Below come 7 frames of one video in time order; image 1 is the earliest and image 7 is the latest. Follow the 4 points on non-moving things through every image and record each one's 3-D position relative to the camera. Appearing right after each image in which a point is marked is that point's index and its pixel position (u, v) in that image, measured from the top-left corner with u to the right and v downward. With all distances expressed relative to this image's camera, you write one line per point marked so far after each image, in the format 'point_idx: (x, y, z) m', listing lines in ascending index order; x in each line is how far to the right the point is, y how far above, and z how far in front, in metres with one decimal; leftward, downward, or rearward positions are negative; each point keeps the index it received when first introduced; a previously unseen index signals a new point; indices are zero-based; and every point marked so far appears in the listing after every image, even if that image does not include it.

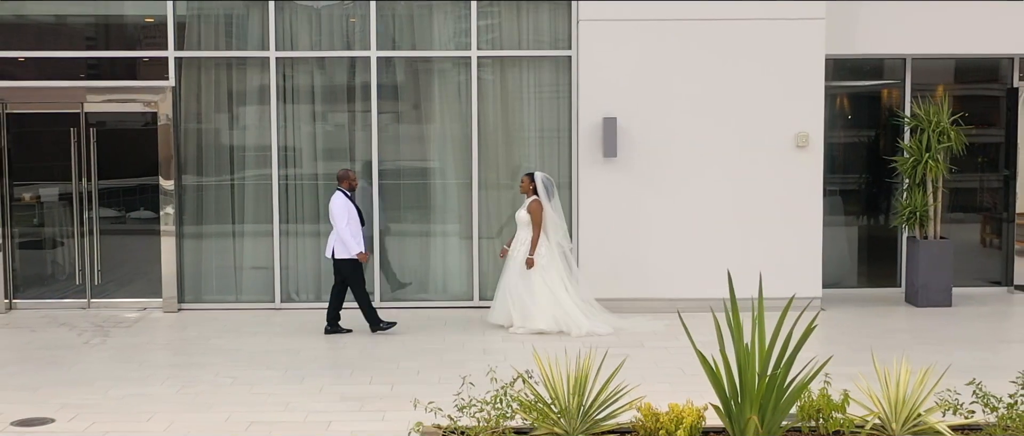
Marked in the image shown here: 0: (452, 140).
0: (-0.4, +0.5, +10.0) m
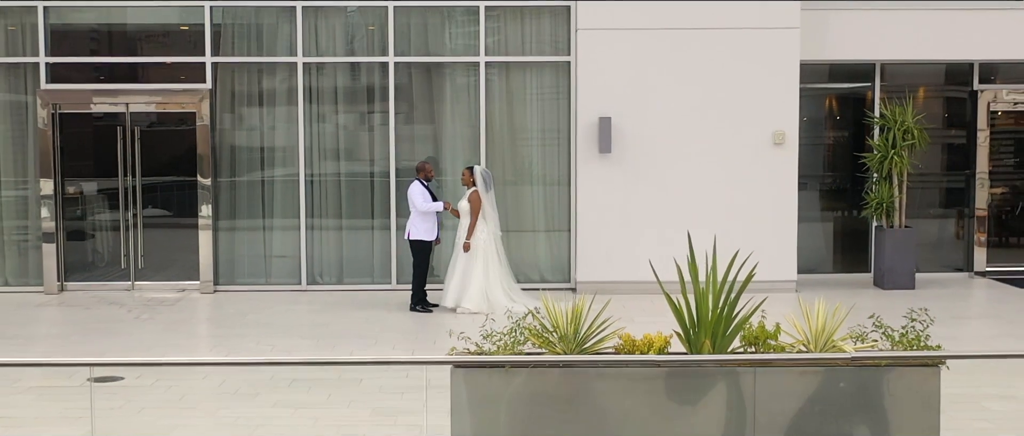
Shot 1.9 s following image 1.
0: (-0.4, +0.6, +10.9) m
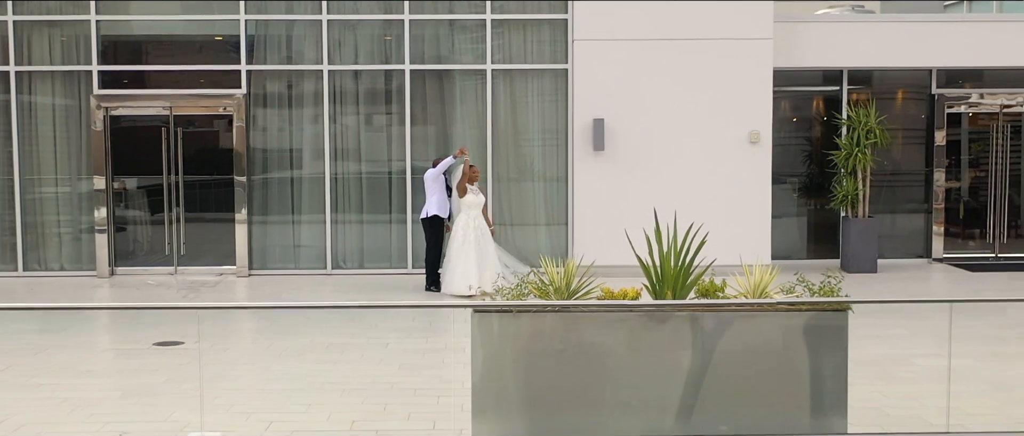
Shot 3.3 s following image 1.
0: (-0.4, +0.7, +12.1) m
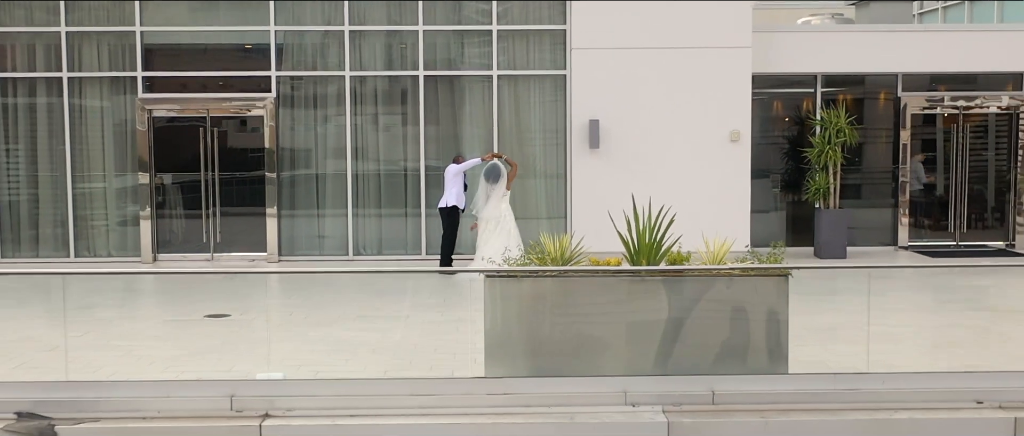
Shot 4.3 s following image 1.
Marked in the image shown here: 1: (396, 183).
0: (-0.3, +0.8, +13.3) m
1: (-1.1, +0.3, +13.5) m
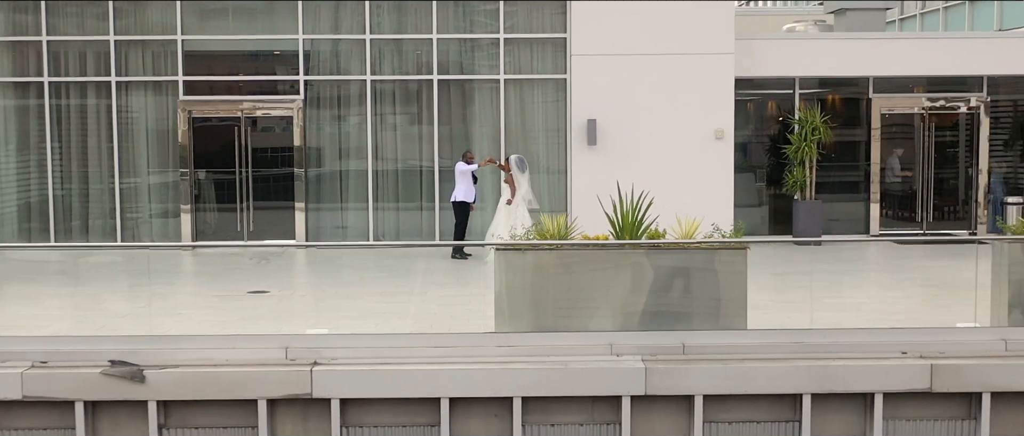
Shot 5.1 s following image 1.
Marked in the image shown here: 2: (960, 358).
0: (-0.3, +0.8, +14.6) m
1: (-1.0, +0.4, +14.7) m
2: (+2.3, -0.7, +7.4) m
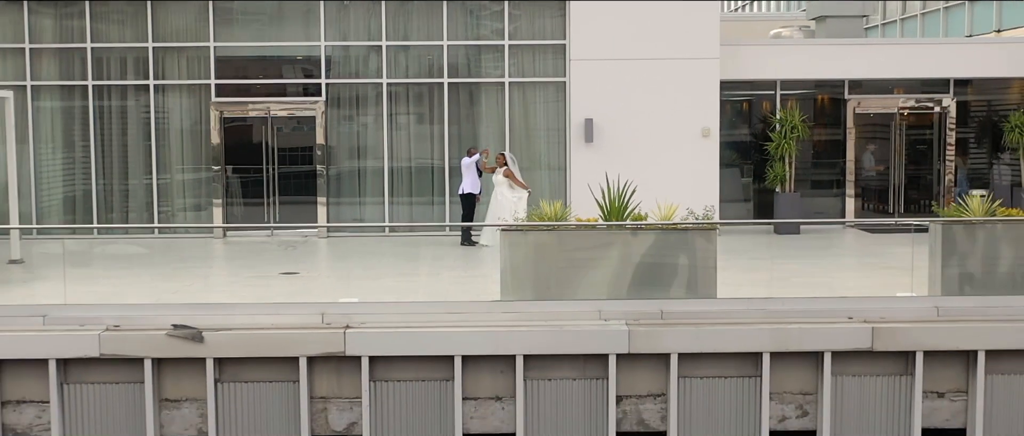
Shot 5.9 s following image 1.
0: (-0.2, +0.9, +15.8) m
1: (-1.0, +0.5, +16.0) m
2: (+2.4, -0.6, +8.6) m
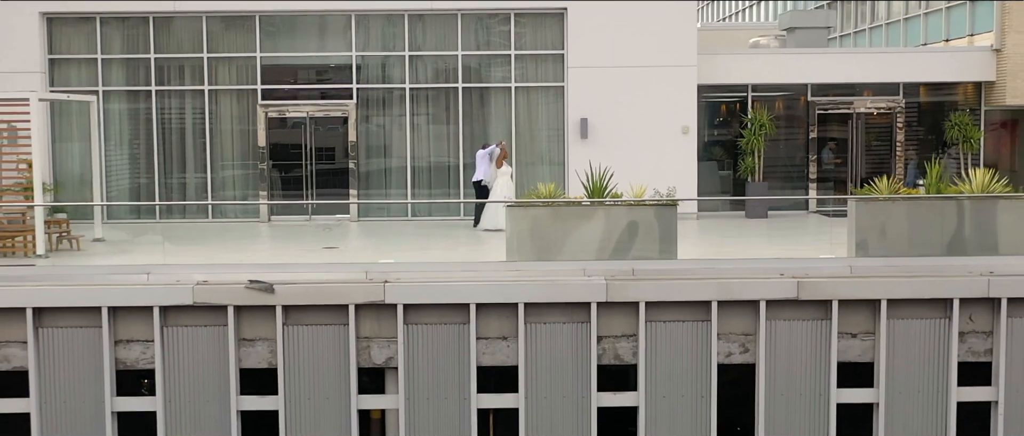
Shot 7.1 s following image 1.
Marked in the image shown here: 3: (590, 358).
0: (-0.1, +1.1, +18.2) m
1: (-0.9, +0.7, +18.3) m
2: (+2.4, -0.5, +10.9) m
3: (+0.6, -1.1, +10.8) m
